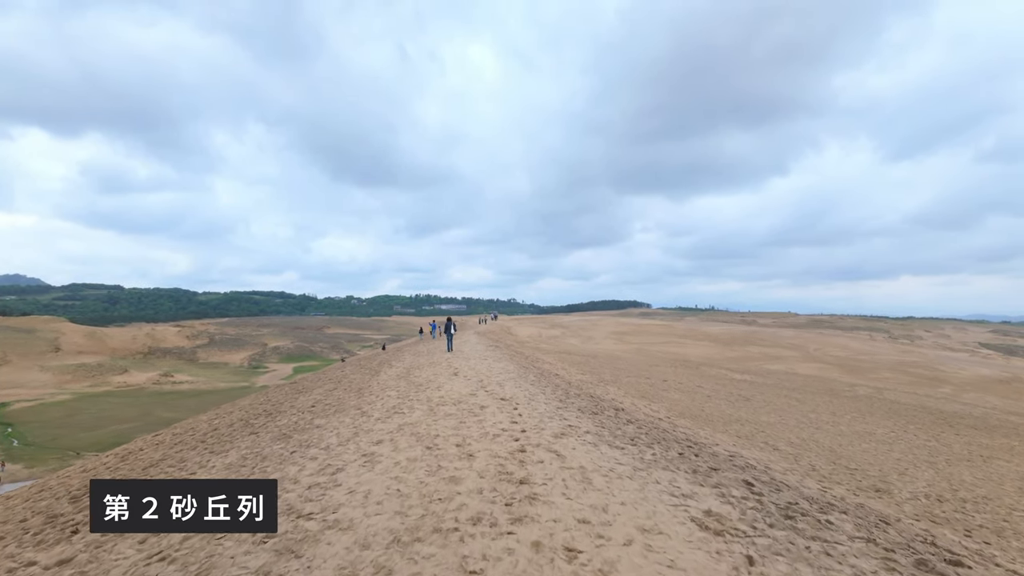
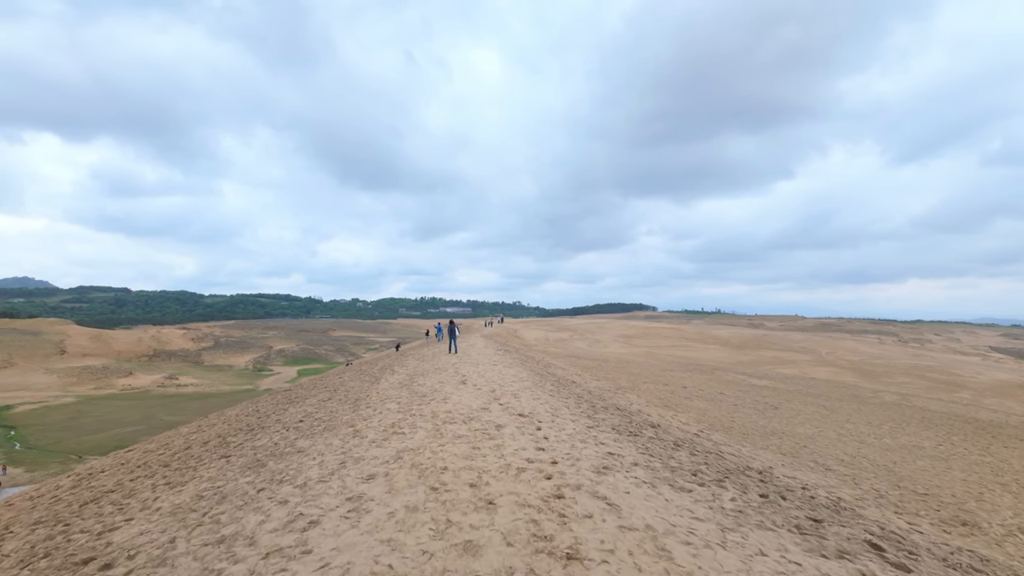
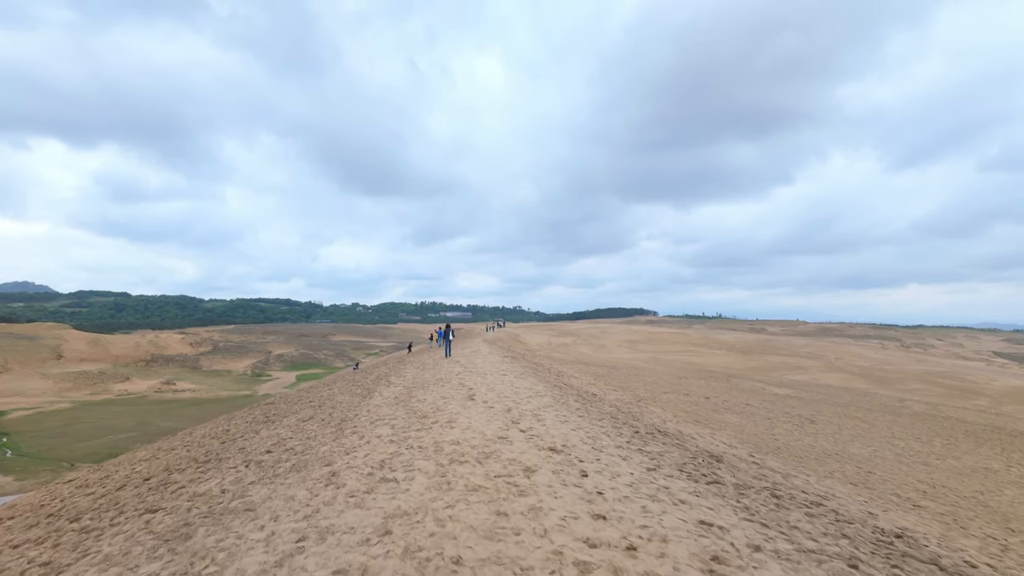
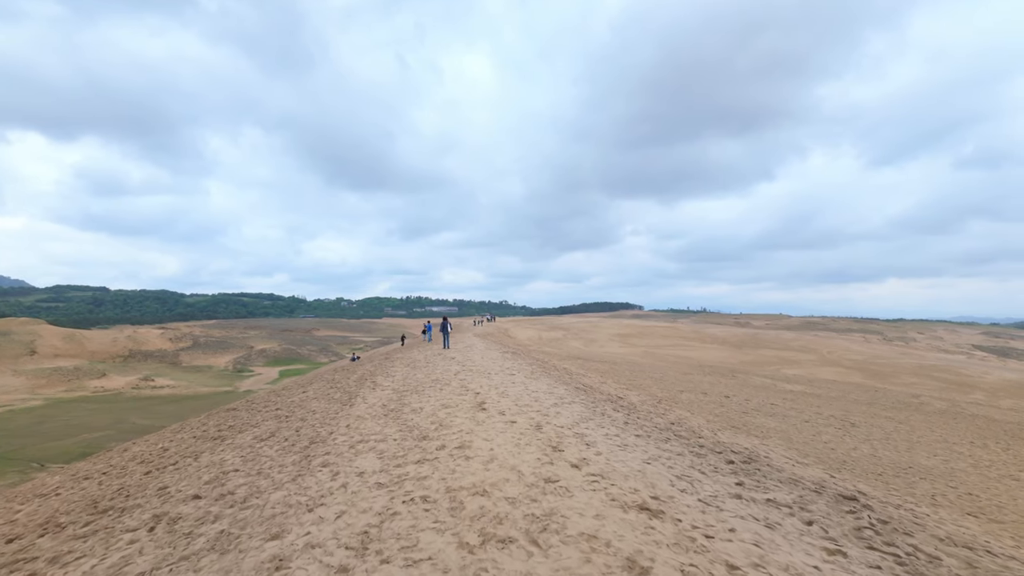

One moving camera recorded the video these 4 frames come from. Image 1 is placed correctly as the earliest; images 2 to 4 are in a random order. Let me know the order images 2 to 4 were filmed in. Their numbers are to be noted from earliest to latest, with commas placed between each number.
2, 3, 4
